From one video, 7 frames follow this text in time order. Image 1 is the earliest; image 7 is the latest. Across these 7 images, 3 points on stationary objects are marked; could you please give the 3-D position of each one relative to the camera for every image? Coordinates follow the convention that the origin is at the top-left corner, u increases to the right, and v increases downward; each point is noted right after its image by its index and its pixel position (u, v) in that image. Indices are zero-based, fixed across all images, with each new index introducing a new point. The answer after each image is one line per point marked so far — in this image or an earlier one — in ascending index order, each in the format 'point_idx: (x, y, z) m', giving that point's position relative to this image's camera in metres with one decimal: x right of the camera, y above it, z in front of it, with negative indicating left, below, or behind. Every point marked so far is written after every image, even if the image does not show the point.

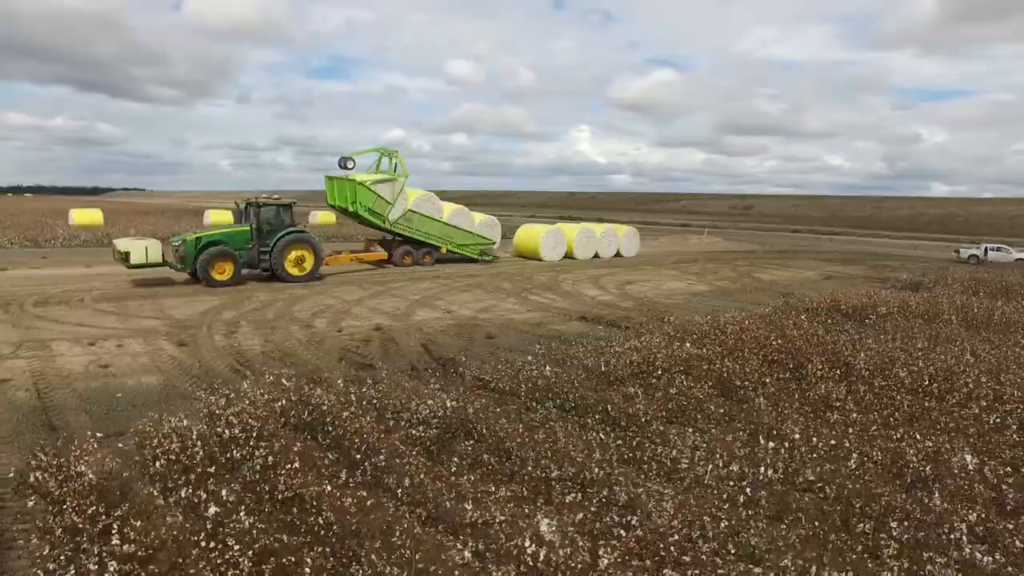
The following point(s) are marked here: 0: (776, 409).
0: (+2.7, -1.2, +6.4) m
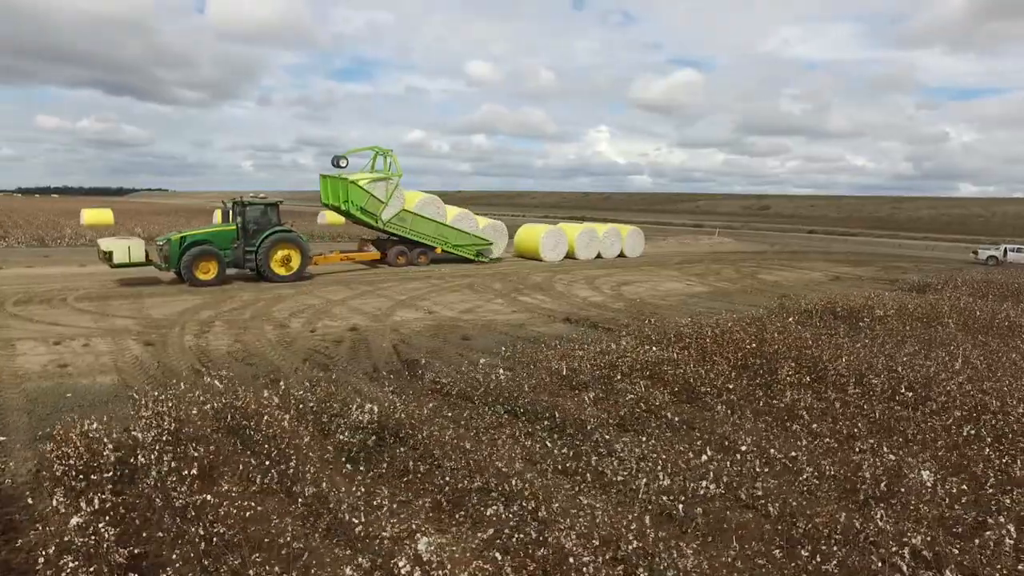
0: (+2.2, -1.3, +6.1) m
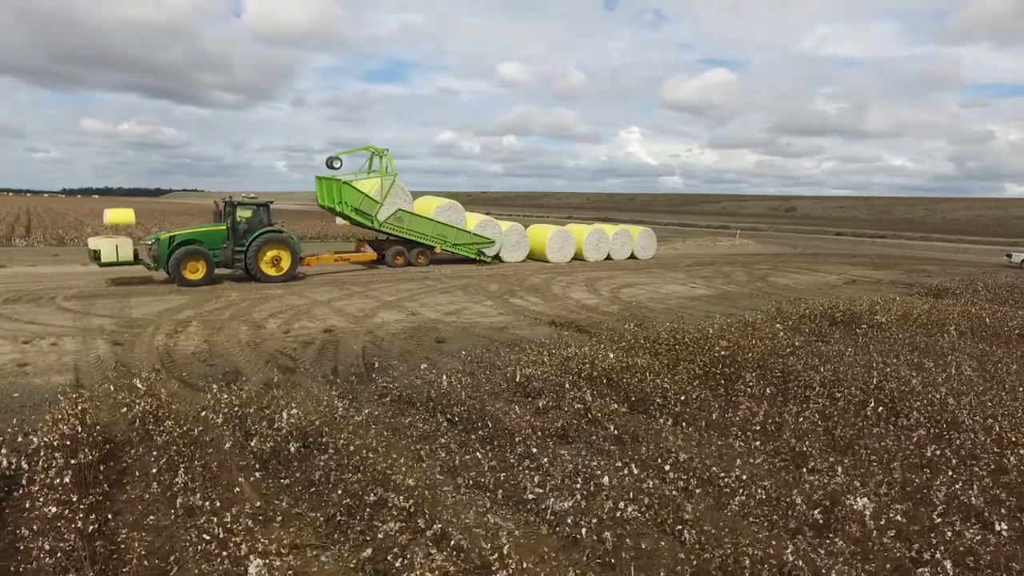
0: (+1.6, -1.3, +5.7) m
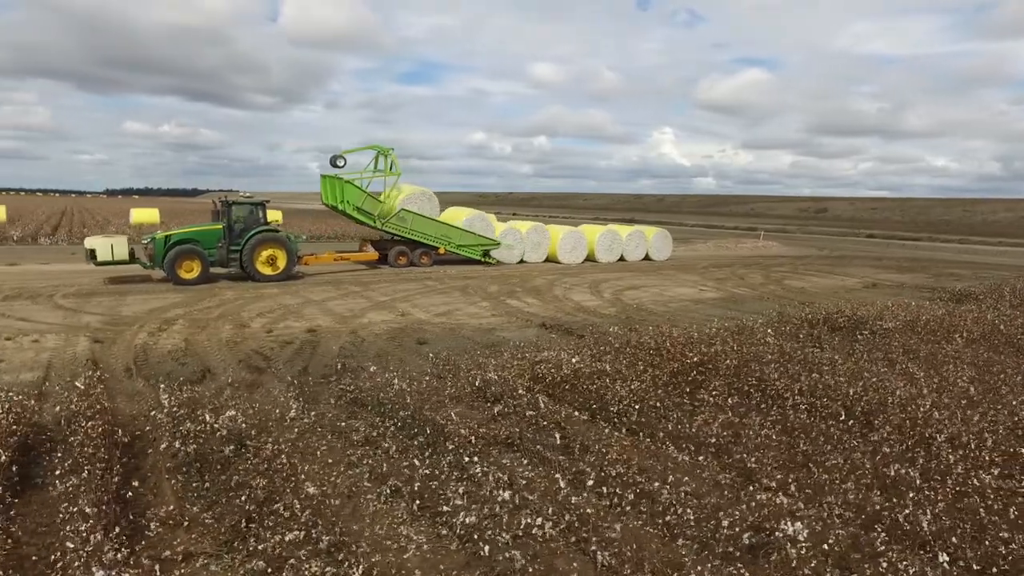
0: (+1.1, -1.3, +5.4) m
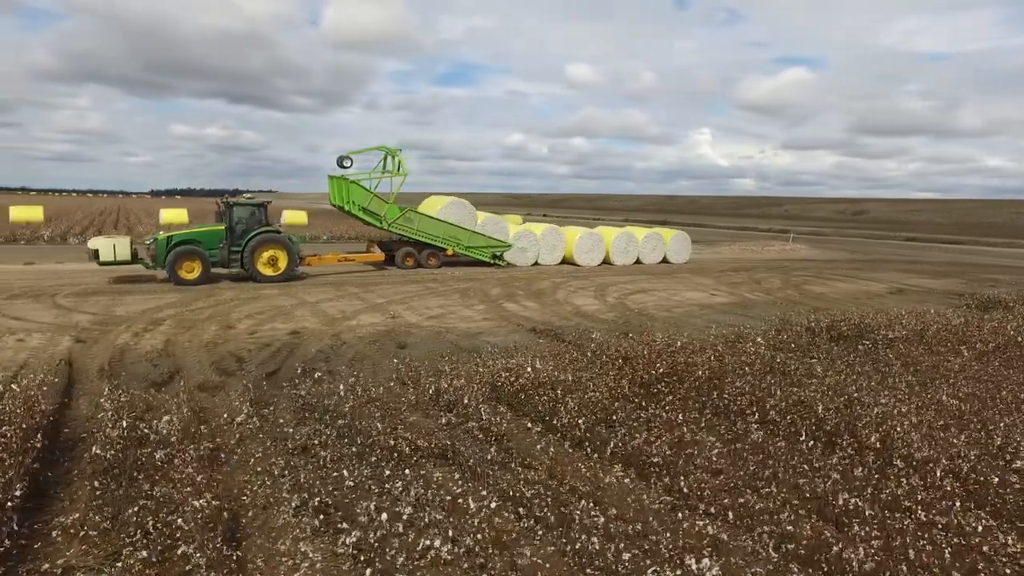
0: (+0.5, -1.4, +5.1) m
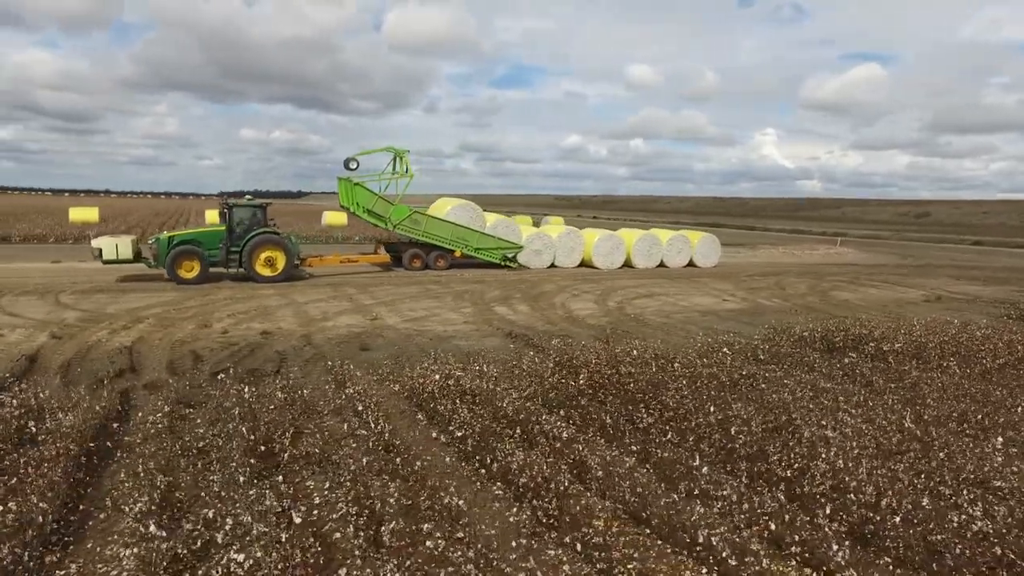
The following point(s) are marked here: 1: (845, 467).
0: (-0.5, -1.4, +4.8) m
1: (+2.6, -1.4, +4.8) m
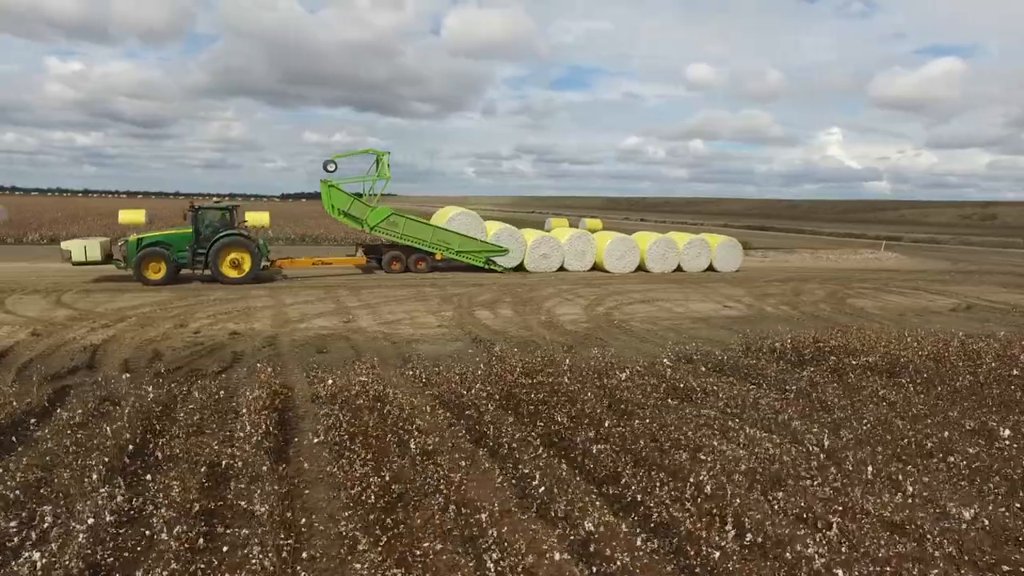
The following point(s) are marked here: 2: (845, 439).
0: (-1.6, -1.5, +4.8) m
1: (+1.5, -1.5, +4.5) m
2: (+3.2, -1.4, +6.0) m
